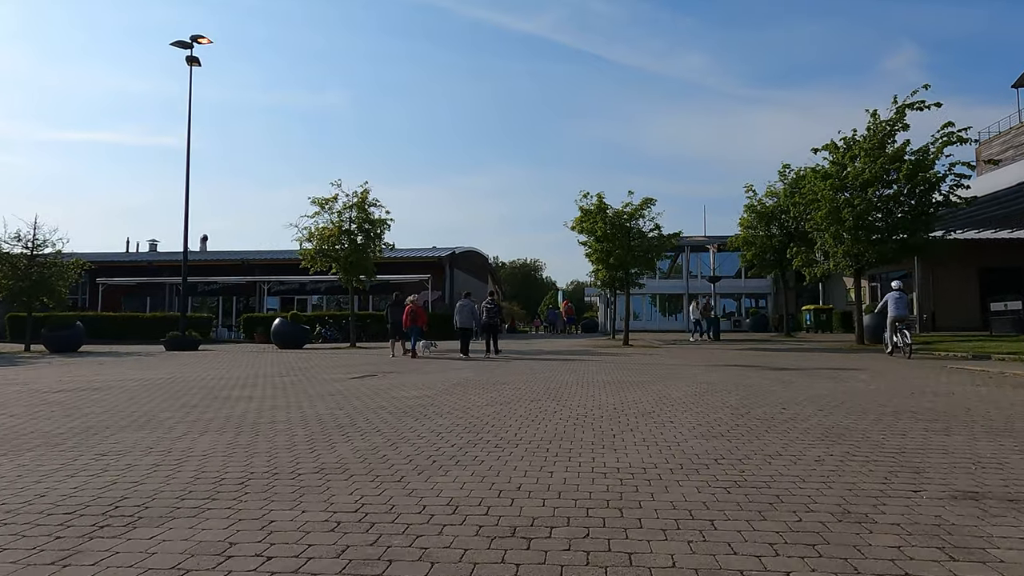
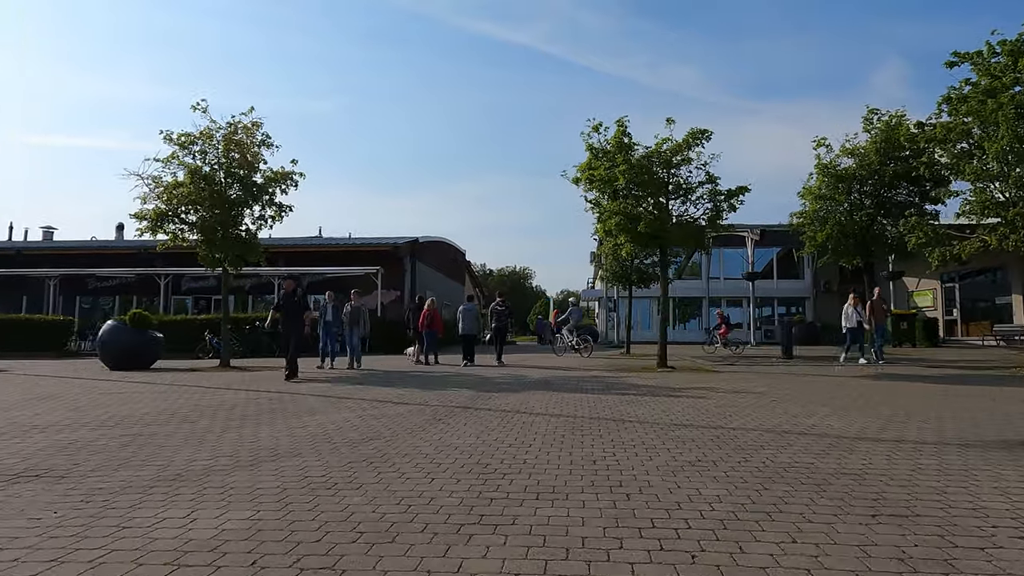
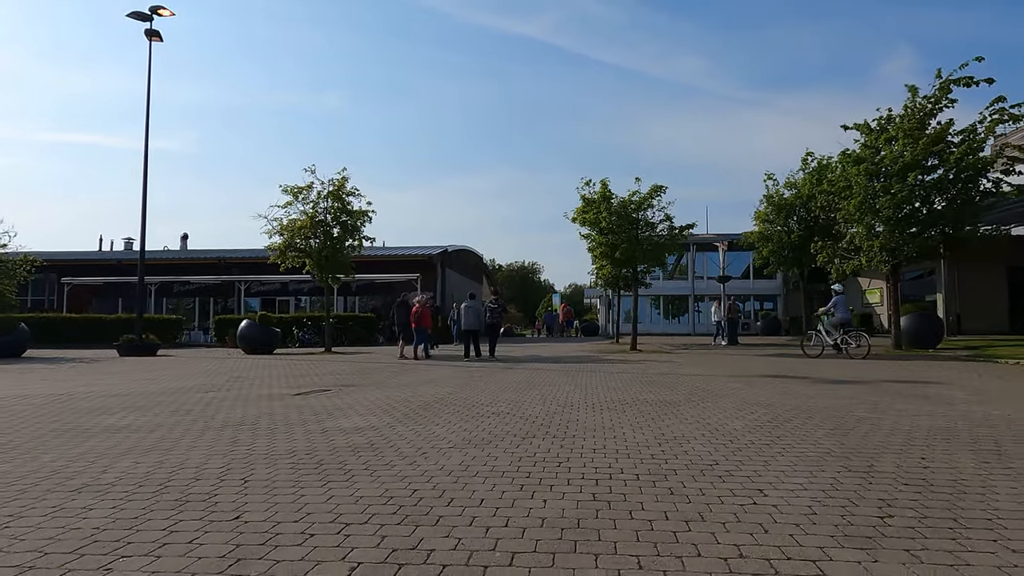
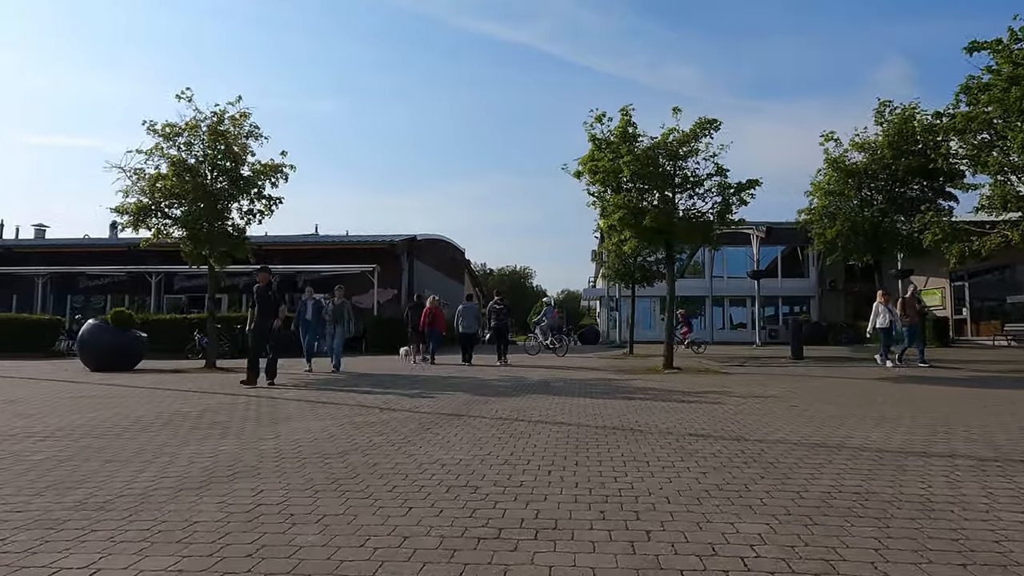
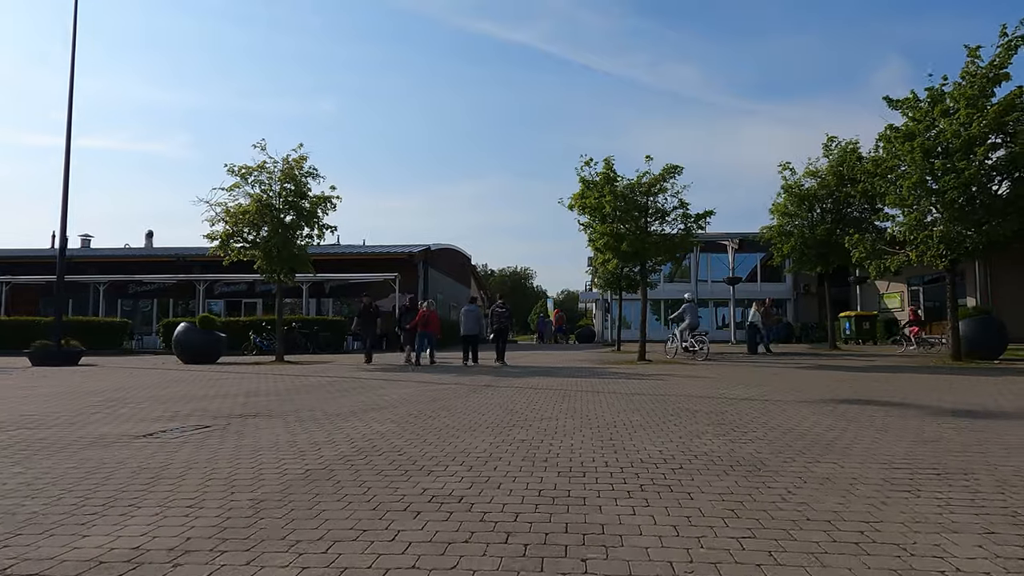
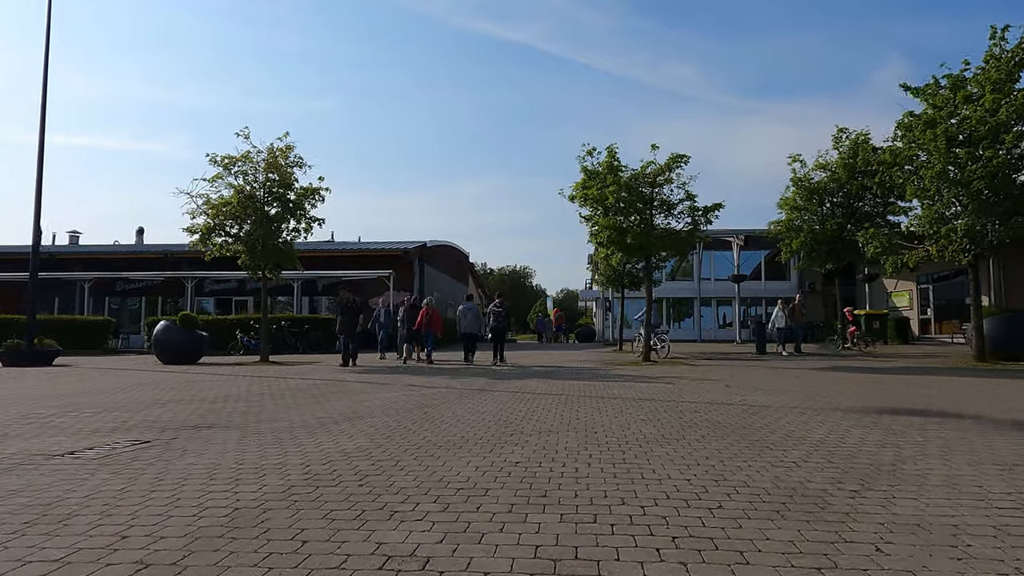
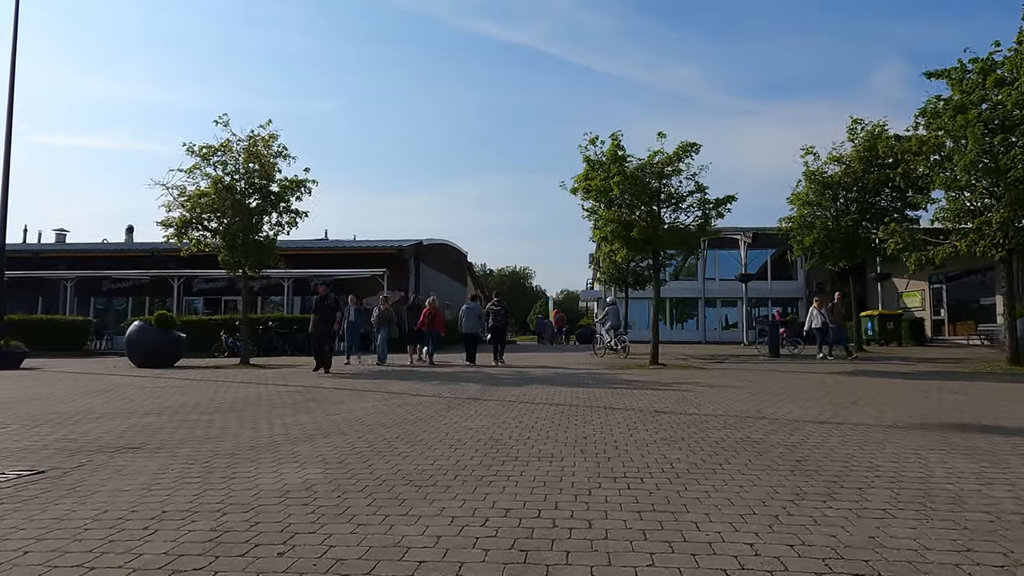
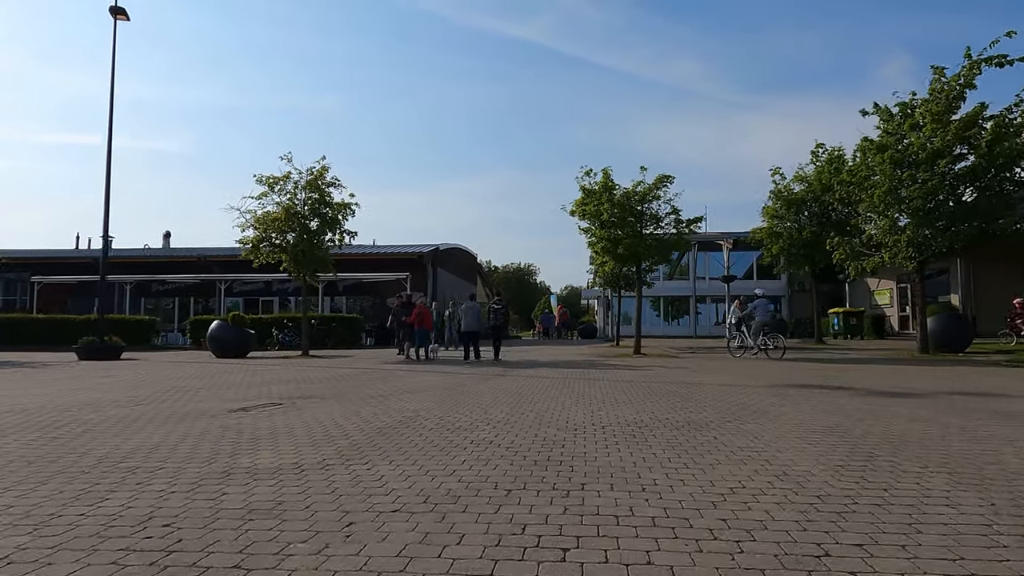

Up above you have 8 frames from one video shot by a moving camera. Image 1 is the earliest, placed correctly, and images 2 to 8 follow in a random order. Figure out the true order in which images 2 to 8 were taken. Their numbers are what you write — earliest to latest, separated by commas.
3, 8, 5, 6, 7, 2, 4
